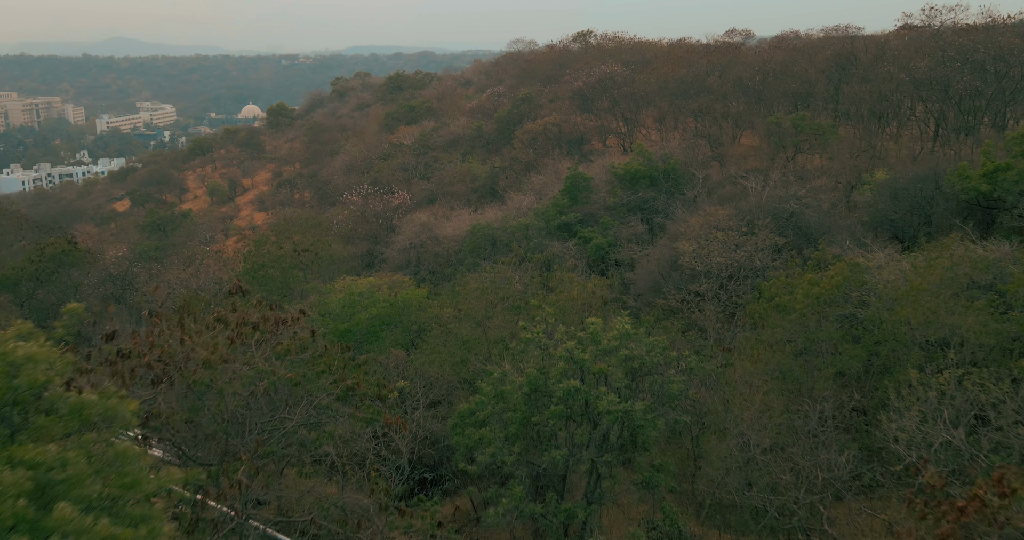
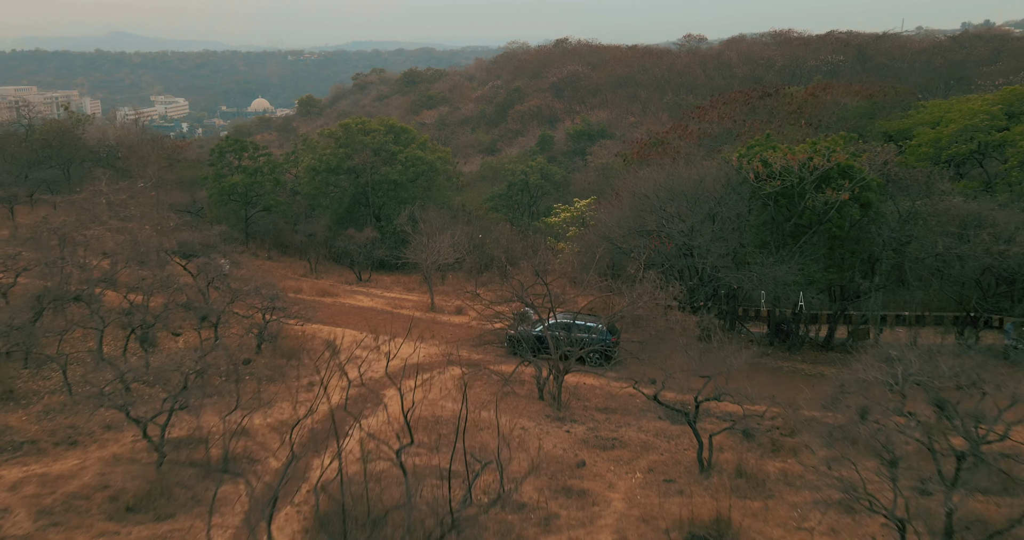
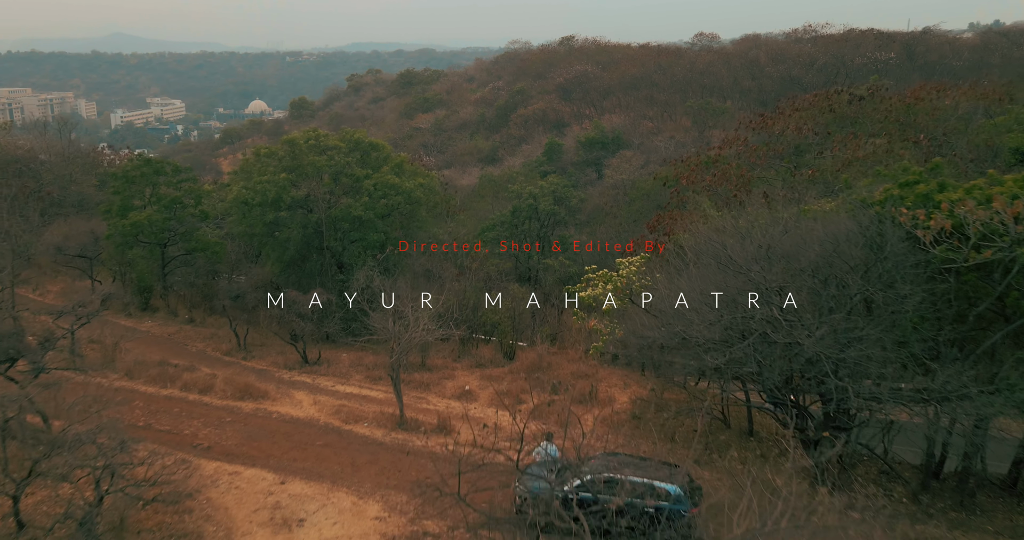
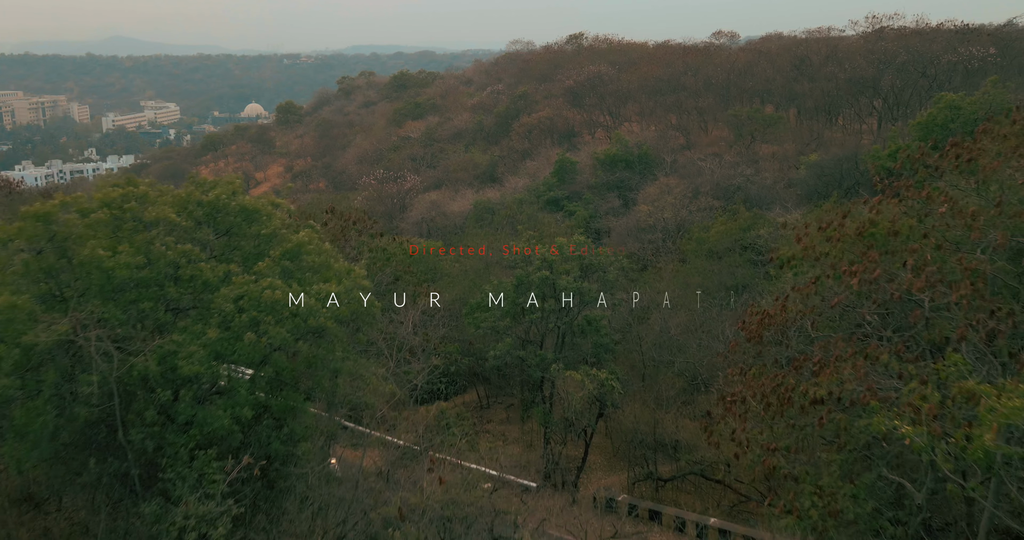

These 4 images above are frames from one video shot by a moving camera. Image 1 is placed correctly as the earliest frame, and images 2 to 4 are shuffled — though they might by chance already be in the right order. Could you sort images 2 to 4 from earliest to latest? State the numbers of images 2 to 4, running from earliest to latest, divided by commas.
4, 3, 2
